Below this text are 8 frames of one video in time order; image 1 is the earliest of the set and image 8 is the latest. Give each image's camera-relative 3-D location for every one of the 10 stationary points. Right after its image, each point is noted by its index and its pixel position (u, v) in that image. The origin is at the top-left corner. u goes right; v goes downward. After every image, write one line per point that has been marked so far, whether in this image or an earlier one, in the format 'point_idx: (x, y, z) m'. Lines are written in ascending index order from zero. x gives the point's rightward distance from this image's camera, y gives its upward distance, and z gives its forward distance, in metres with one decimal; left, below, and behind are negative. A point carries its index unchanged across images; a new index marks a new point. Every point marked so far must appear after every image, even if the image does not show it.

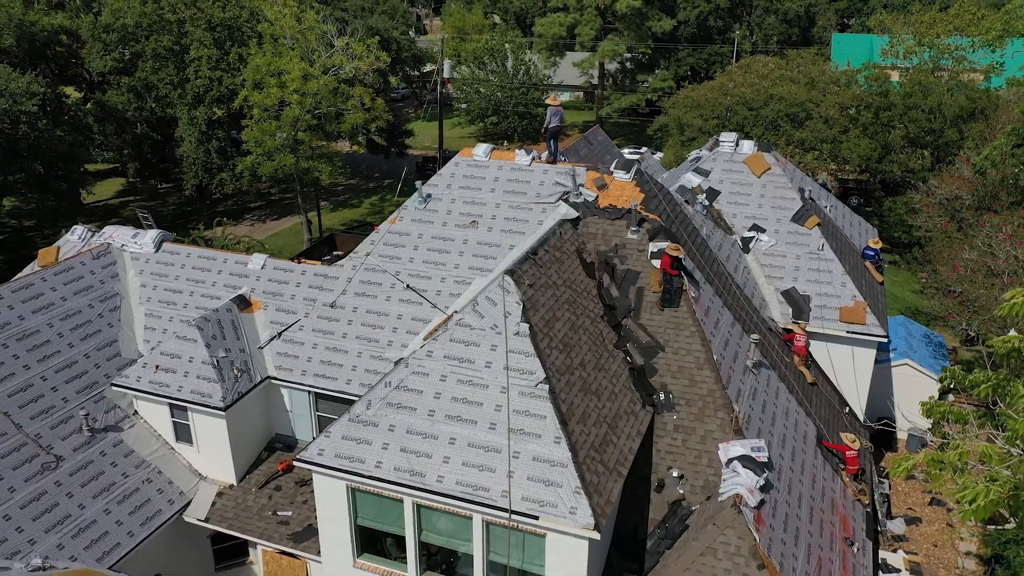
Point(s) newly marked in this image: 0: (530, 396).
0: (+0.2, -1.3, +9.9) m
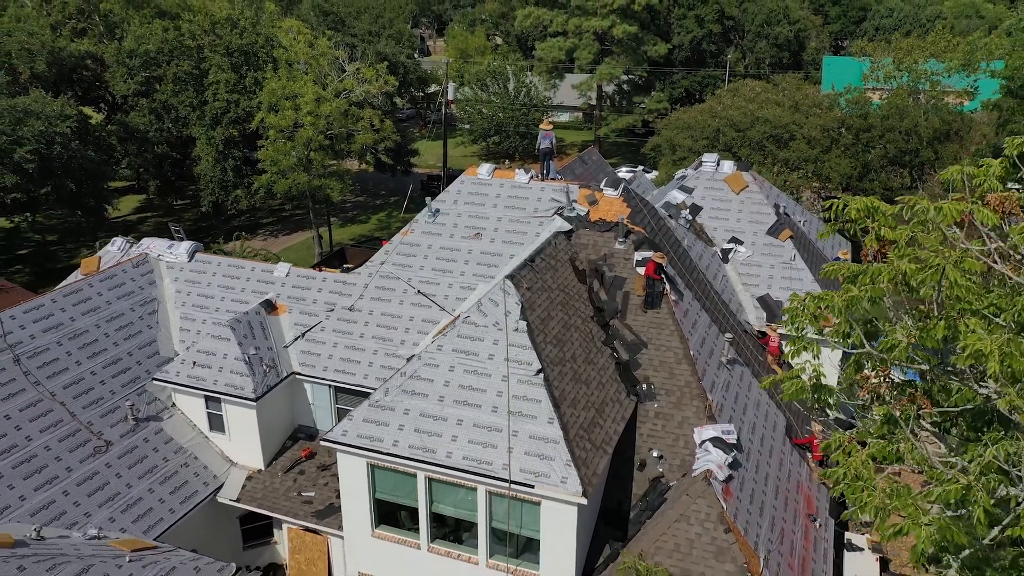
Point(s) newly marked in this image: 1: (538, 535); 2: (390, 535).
0: (+0.2, -1.3, +11.4) m
1: (+0.3, -3.4, +11.3) m
2: (-1.8, -3.7, +12.3) m
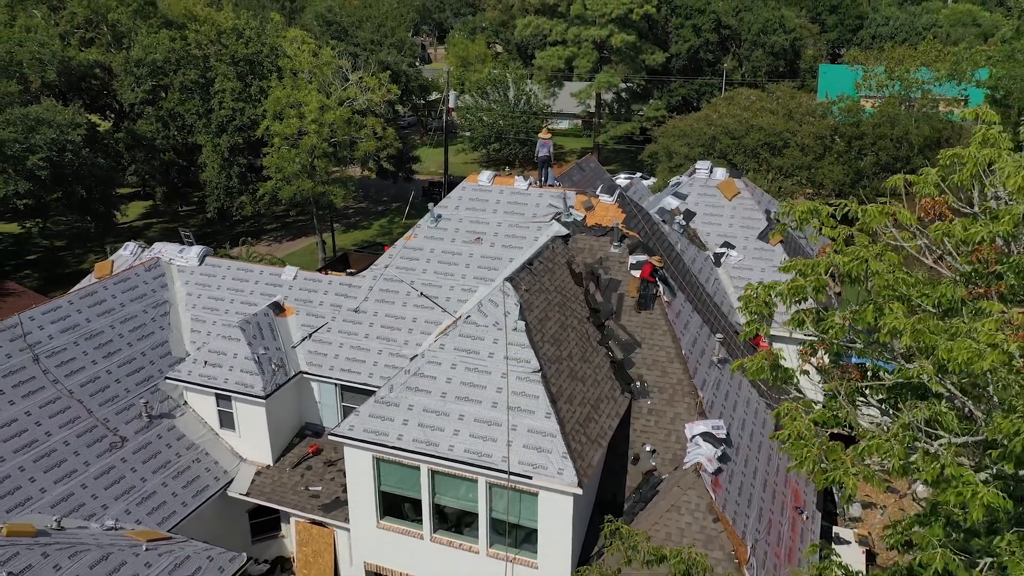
0: (+0.2, -1.3, +12.0) m
1: (+0.3, -3.4, +11.9) m
2: (-1.8, -3.8, +12.9) m
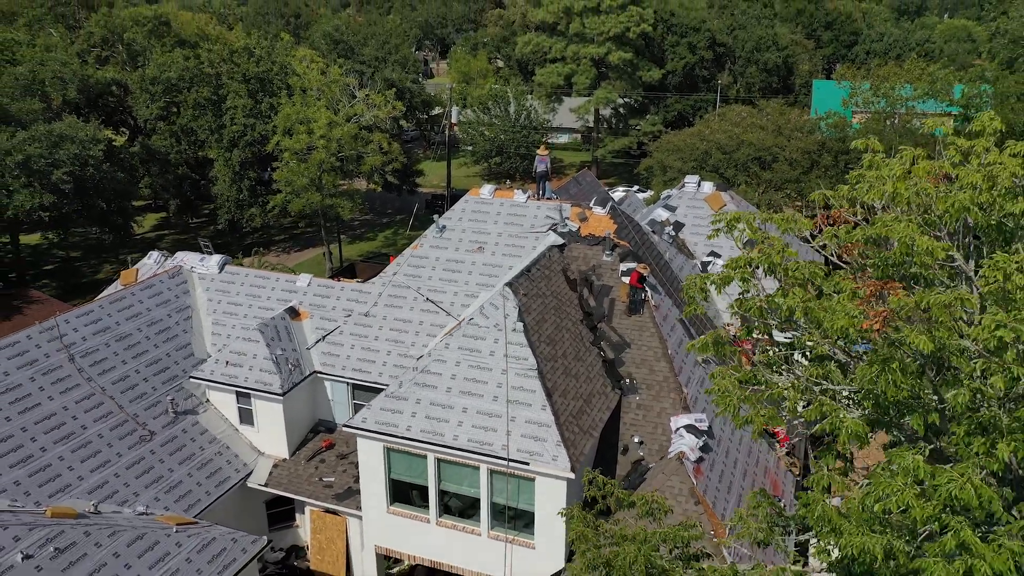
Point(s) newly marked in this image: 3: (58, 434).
0: (+0.2, -1.4, +13.1) m
1: (+0.3, -3.5, +13.0) m
2: (-1.9, -3.8, +14.0) m
3: (-7.9, -2.6, +14.2) m
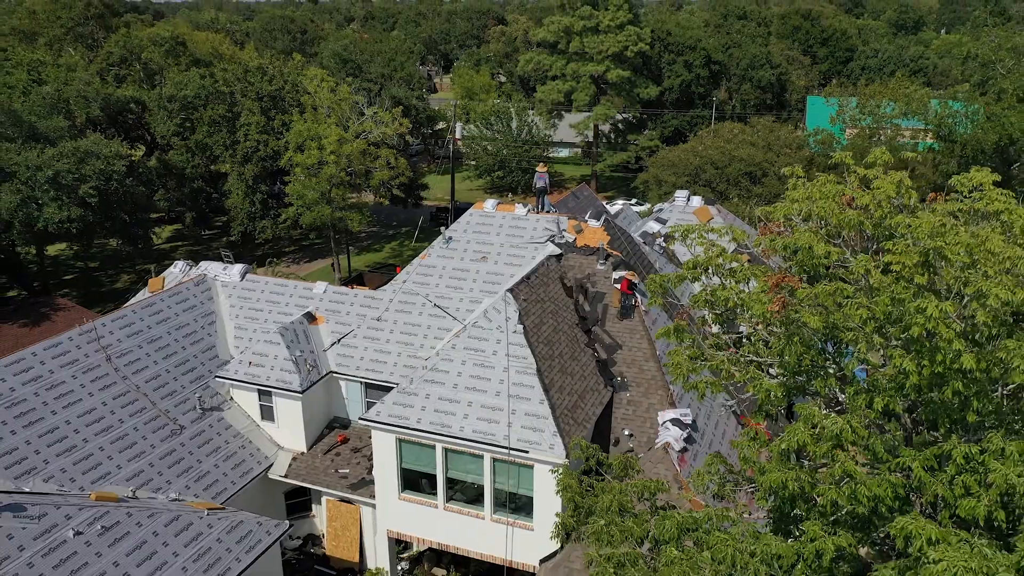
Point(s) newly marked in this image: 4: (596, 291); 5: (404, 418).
0: (+0.2, -1.5, +14.4) m
1: (+0.3, -3.6, +14.3) m
2: (-1.8, -3.9, +15.3) m
3: (-7.9, -2.7, +15.6) m
4: (+1.9, -0.1, +18.3) m
5: (-1.9, -2.3, +14.5) m
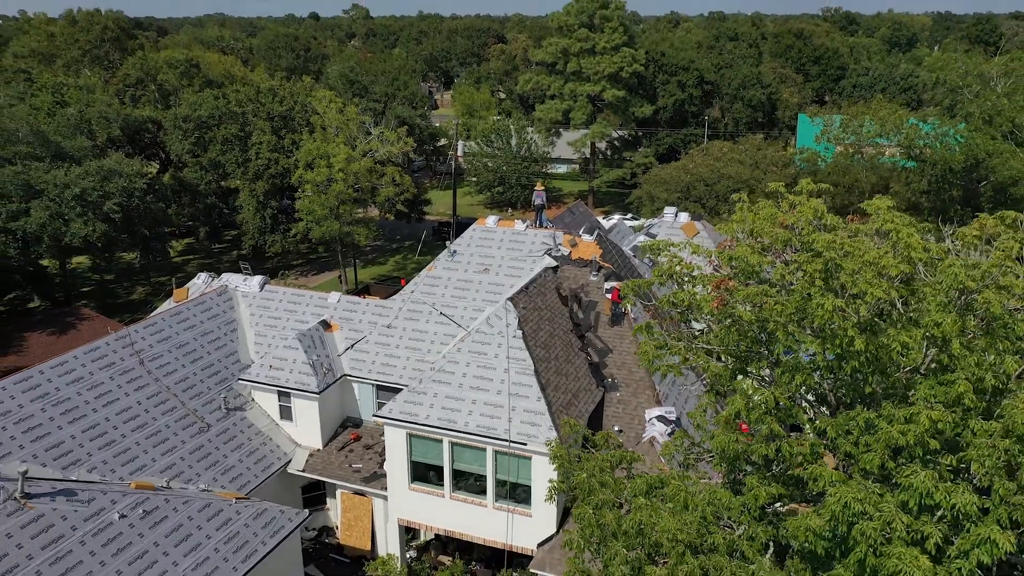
0: (+0.2, -1.7, +15.9) m
1: (+0.3, -3.7, +15.7) m
2: (-1.8, -4.1, +16.7) m
3: (-7.9, -2.8, +17.0) m
4: (+1.9, -0.3, +19.8) m
5: (-1.9, -2.5, +16.0) m
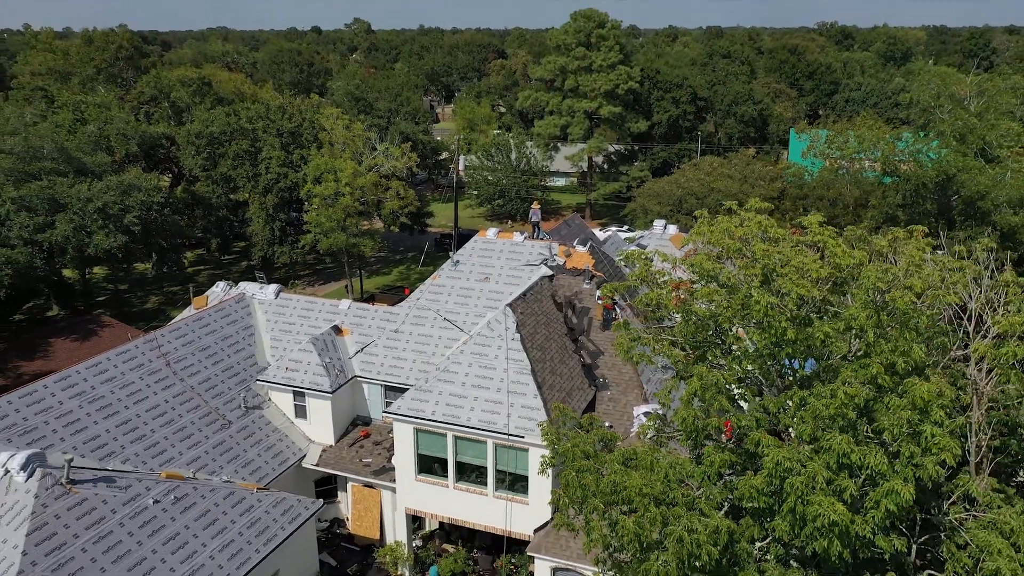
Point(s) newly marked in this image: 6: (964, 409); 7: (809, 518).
0: (+0.2, -1.8, +17.4) m
1: (+0.3, -3.9, +17.2) m
2: (-1.9, -4.3, +18.1) m
3: (-8.0, -3.0, +18.5) m
4: (+1.9, -0.5, +21.3) m
5: (-2.0, -2.6, +17.4) m
6: (+5.2, -1.4, +9.5) m
7: (+2.8, -2.2, +7.7) m
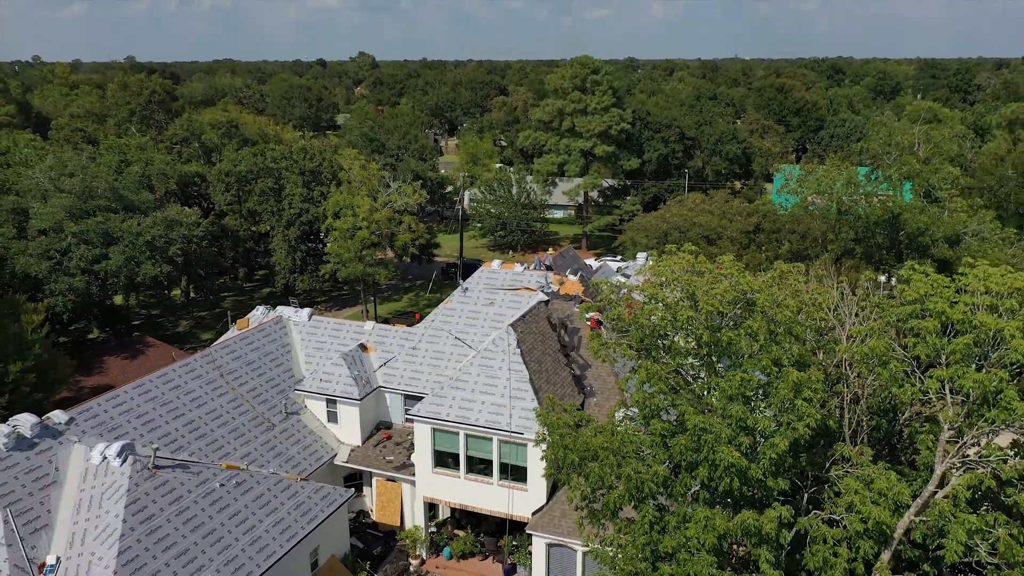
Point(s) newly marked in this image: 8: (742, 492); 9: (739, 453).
0: (+0.2, -2.4, +20.9) m
1: (+0.3, -4.5, +20.6) m
2: (-1.8, -4.9, +21.5) m
3: (-7.9, -3.6, +21.9) m
4: (+1.9, -1.2, +24.8) m
5: (-1.9, -3.2, +20.9) m
6: (+5.3, -1.7, +13.0) m
7: (+2.8, -2.4, +11.2) m
8: (+3.3, -2.9, +11.7) m
9: (+3.1, -2.3, +11.1) m
